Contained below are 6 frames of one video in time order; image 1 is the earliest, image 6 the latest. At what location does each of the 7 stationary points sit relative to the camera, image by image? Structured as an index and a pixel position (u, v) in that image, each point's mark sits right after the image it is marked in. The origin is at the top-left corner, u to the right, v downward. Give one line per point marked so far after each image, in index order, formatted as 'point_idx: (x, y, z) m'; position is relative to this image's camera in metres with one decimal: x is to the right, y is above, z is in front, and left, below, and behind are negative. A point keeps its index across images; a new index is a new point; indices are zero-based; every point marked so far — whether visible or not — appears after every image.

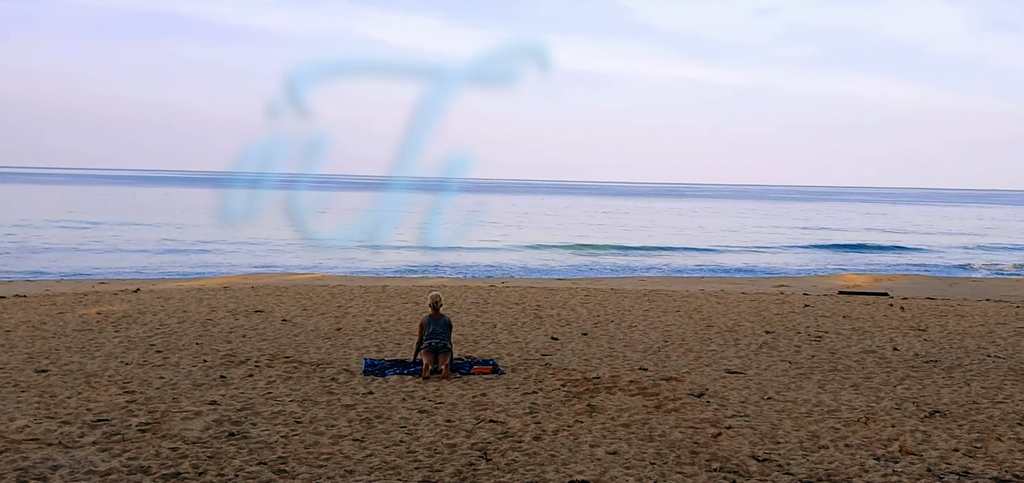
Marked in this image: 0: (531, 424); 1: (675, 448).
0: (+0.2, -2.0, +9.0) m
1: (+1.6, -2.1, +8.5) m
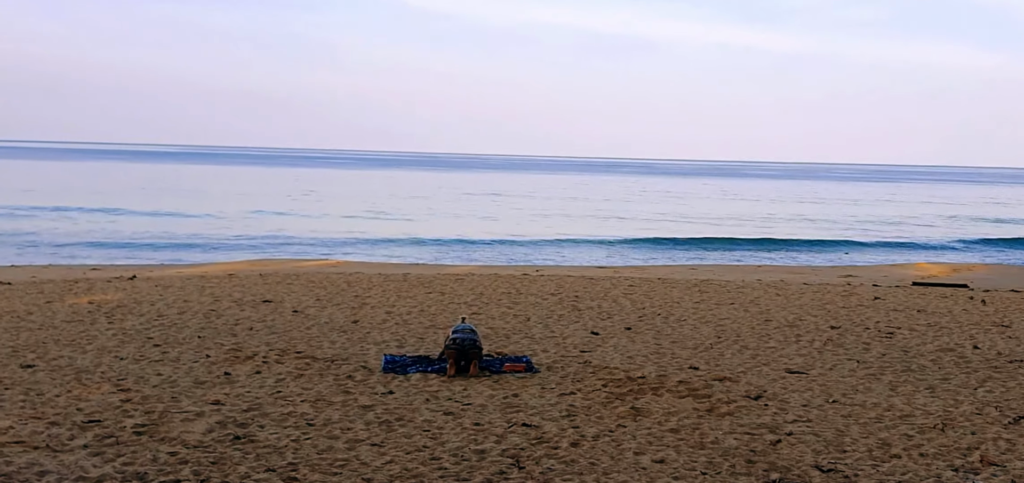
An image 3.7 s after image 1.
0: (+0.5, -1.8, +8.1) m
1: (+1.9, -2.0, +7.5) m
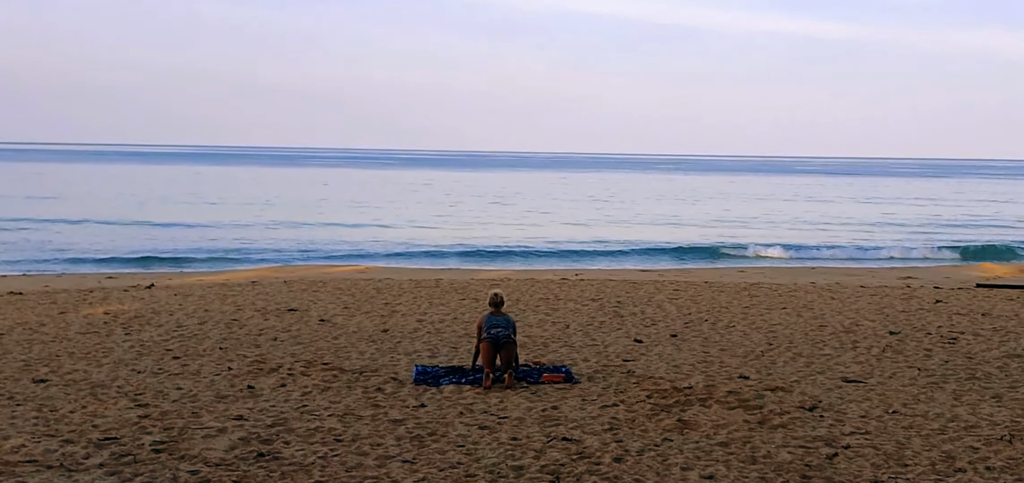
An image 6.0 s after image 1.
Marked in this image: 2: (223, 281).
0: (+0.9, -1.9, +7.6) m
1: (+2.3, -2.0, +7.0) m
2: (-5.4, -0.7, +15.2) m
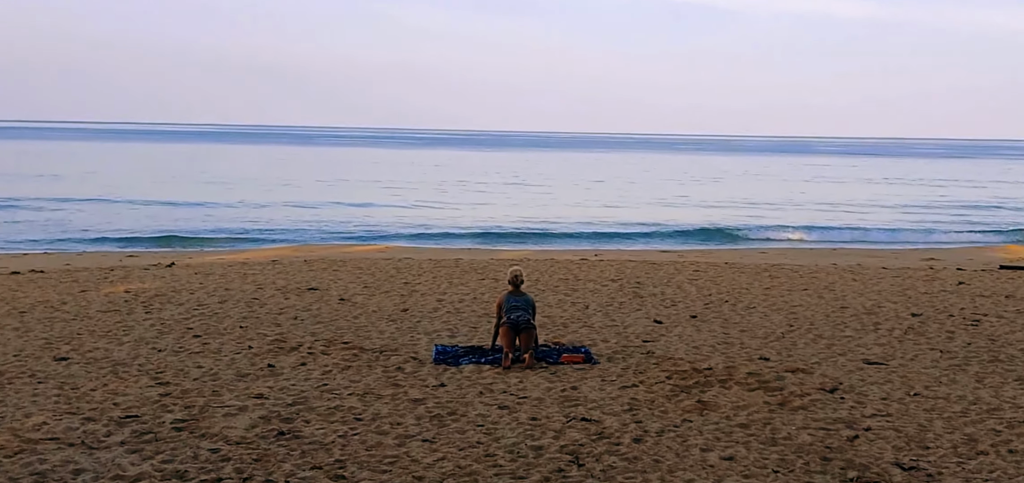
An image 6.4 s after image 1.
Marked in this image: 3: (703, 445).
0: (+1.1, -1.7, +7.5) m
1: (+2.5, -1.8, +7.0) m
2: (-5.1, -0.5, +15.2) m
3: (+1.7, -1.8, +7.1) m
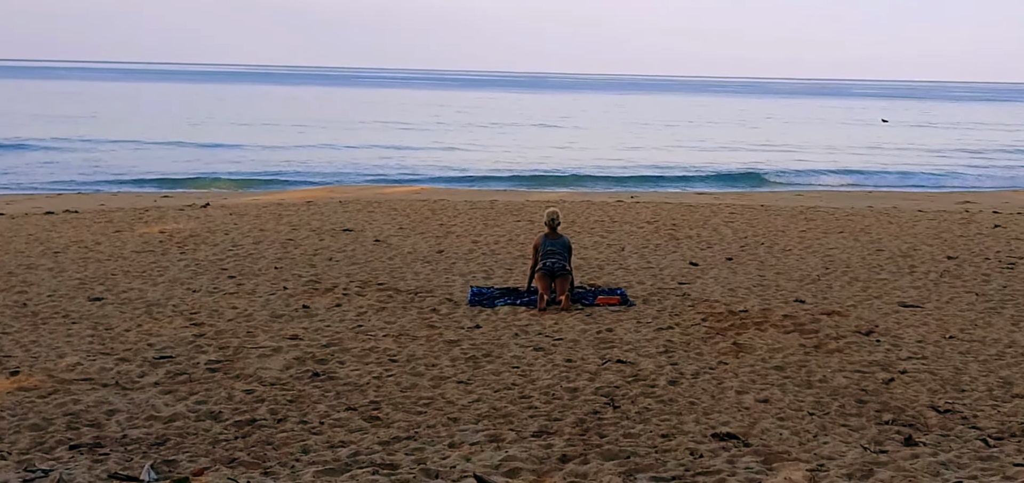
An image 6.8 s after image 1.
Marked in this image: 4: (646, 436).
0: (+1.4, -1.1, +7.5) m
1: (+2.8, -1.2, +6.9) m
2: (-4.8, +0.1, +15.2) m
3: (+2.0, -1.2, +7.1) m
4: (+1.0, -1.5, +6.1) m
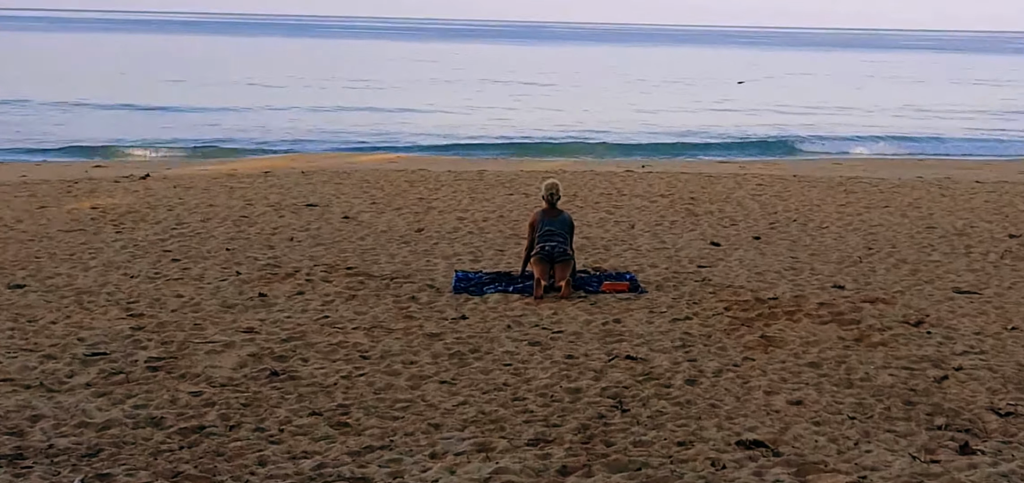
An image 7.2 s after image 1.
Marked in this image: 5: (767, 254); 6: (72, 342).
0: (+1.4, -0.9, +6.4) m
1: (+2.8, -1.0, +5.8) m
2: (-4.8, +0.3, +14.0) m
3: (+1.9, -1.0, +5.9) m
4: (+0.9, -1.3, +5.0) m
5: (+2.6, -0.3, +8.8) m
6: (-3.4, -0.8, +6.4) m
